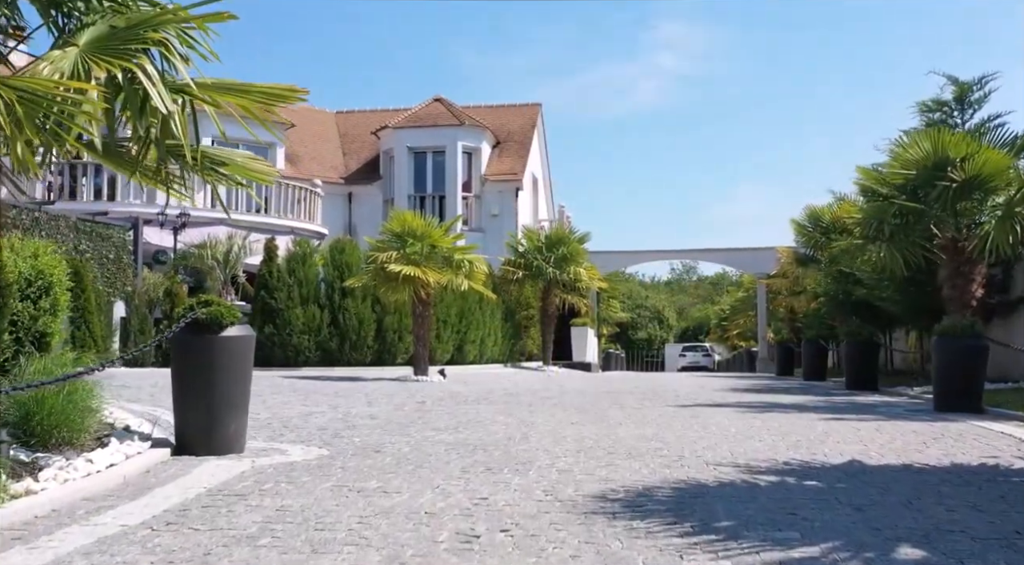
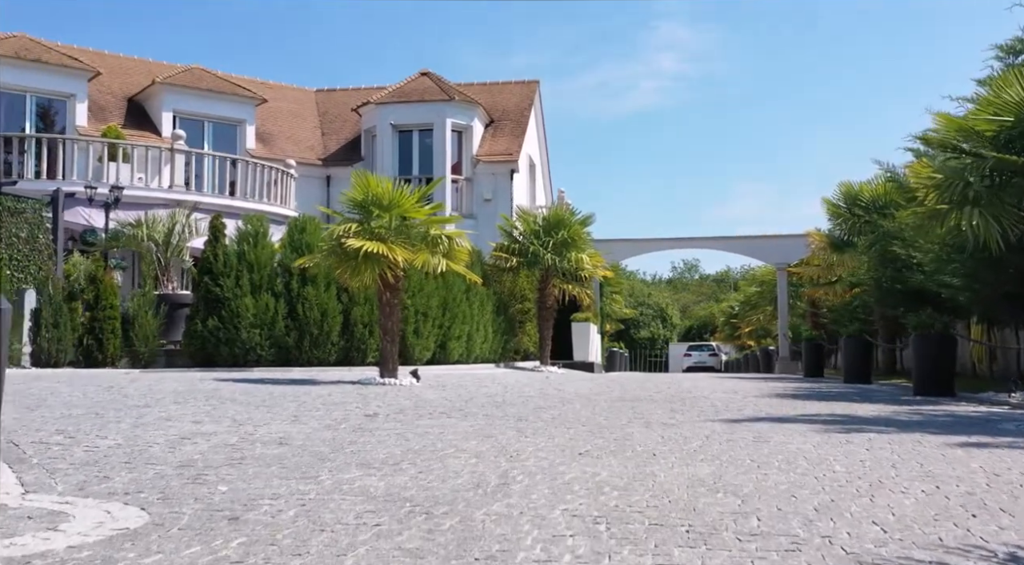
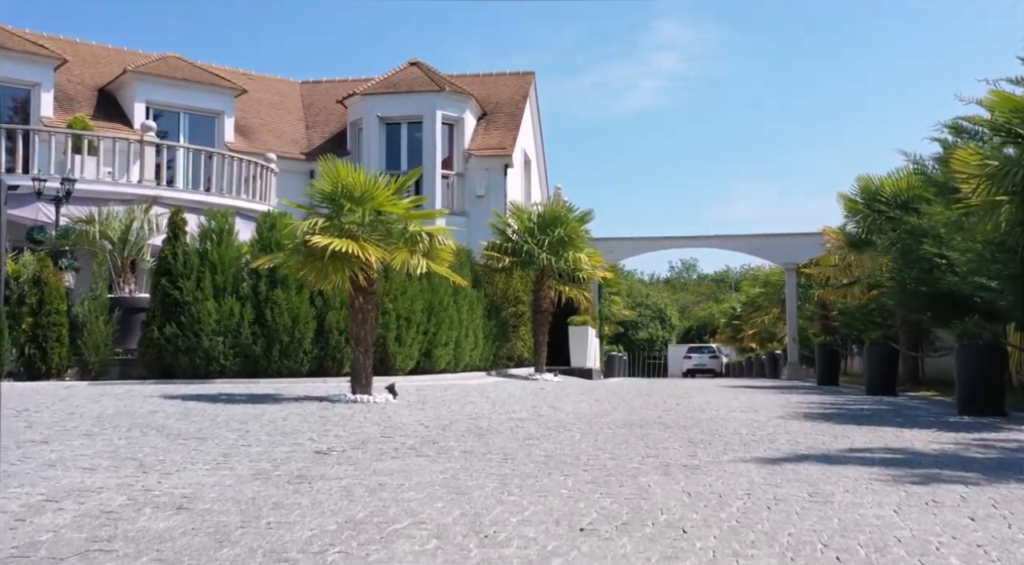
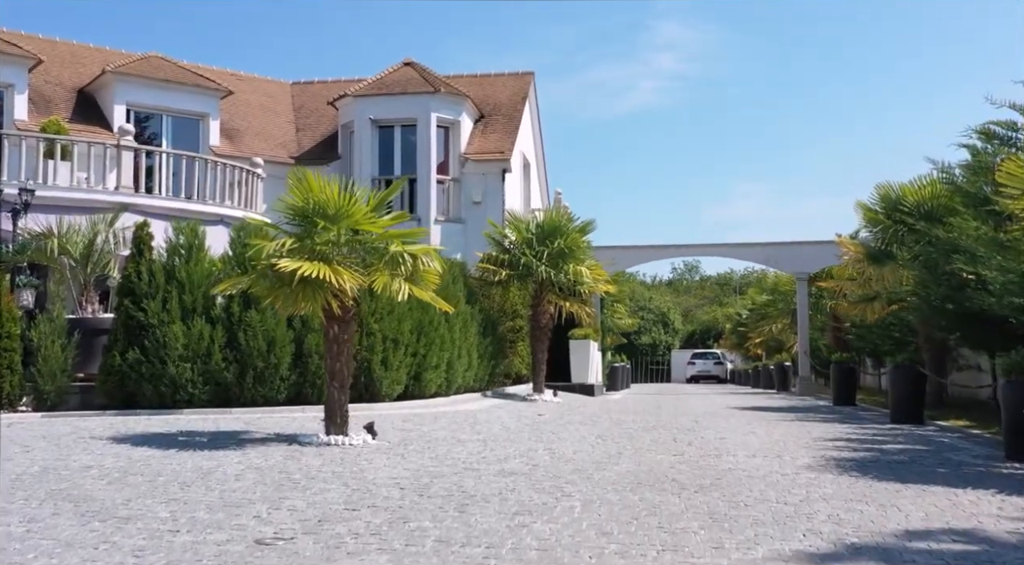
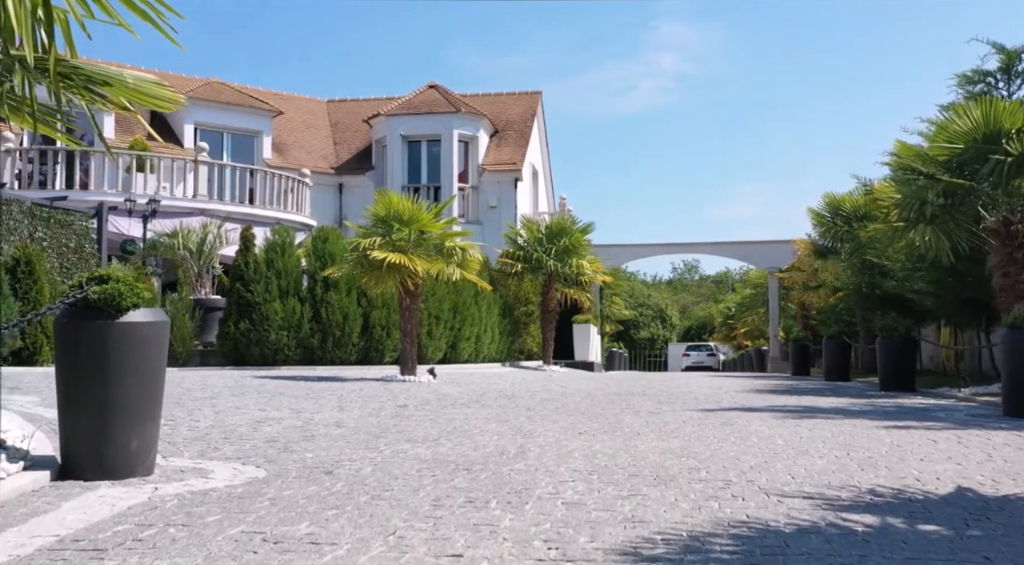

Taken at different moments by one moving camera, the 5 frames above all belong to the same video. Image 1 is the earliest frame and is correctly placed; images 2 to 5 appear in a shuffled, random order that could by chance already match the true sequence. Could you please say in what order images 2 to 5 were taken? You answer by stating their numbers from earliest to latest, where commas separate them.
5, 2, 3, 4
